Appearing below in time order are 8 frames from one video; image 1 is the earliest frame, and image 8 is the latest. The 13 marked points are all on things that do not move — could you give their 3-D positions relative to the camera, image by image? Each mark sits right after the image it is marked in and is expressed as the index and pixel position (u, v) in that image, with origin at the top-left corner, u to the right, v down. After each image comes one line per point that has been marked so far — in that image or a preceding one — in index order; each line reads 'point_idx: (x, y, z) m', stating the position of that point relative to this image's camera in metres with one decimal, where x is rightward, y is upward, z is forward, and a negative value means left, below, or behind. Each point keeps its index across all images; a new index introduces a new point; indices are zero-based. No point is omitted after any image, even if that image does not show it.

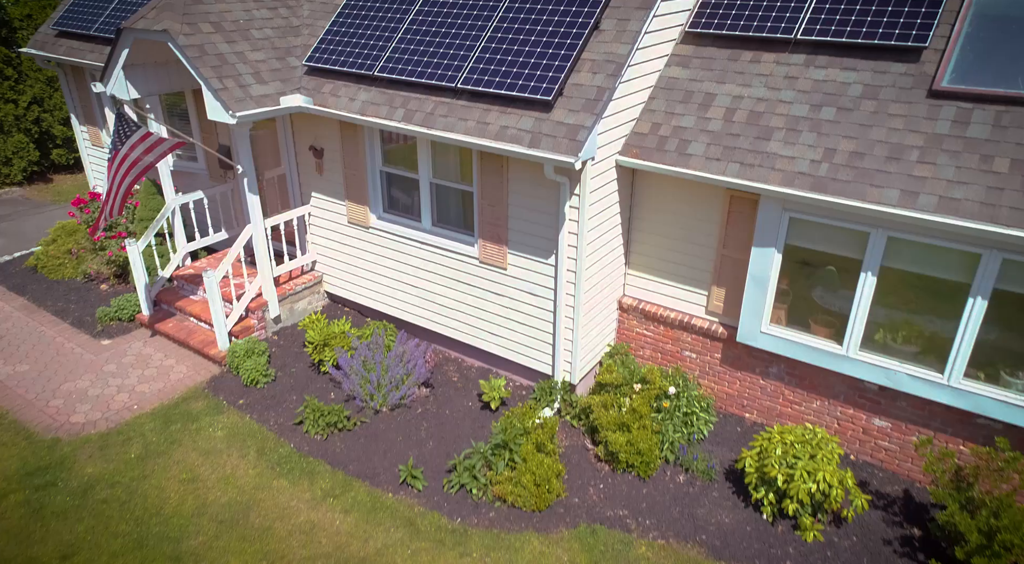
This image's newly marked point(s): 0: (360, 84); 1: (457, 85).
0: (-2.6, +3.4, +12.6) m
1: (-0.9, +3.0, +11.3) m
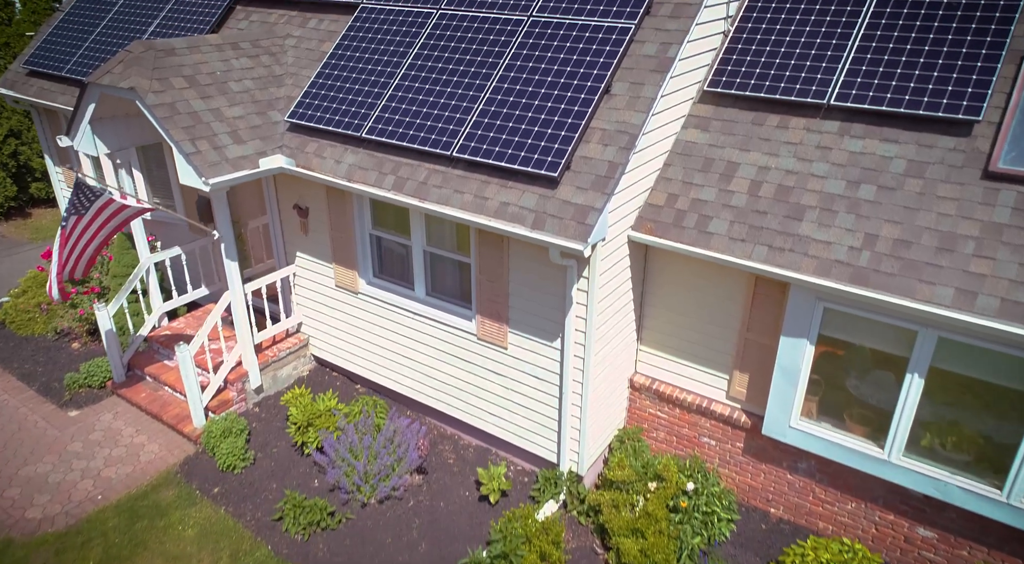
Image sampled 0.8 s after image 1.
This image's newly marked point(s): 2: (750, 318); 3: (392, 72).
0: (-2.6, +2.2, +11.5) m
1: (-0.8, +1.8, +10.3) m
2: (+3.3, -0.5, +10.2) m
3: (-1.9, +3.3, +11.7) m
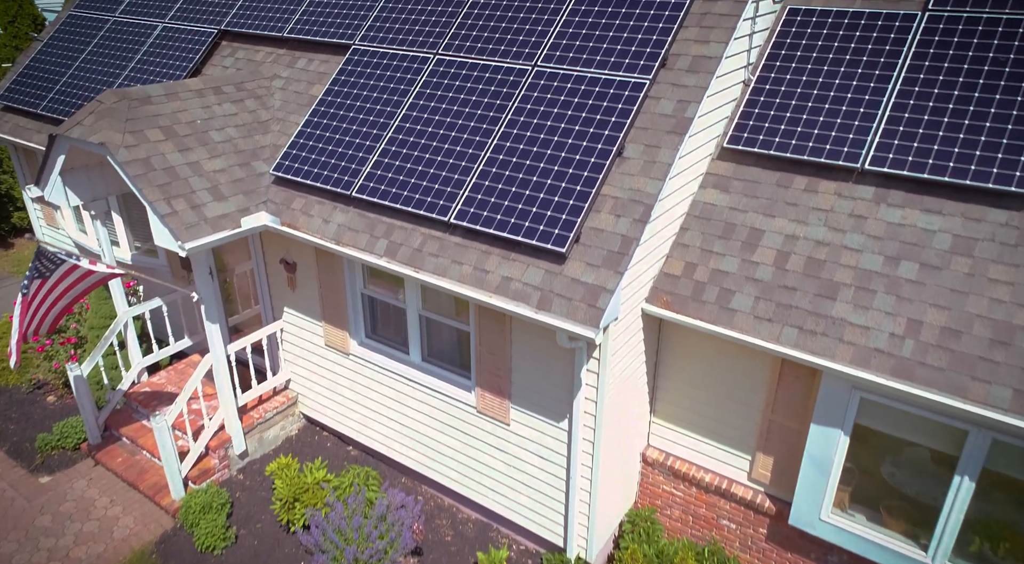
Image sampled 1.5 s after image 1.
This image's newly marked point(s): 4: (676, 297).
0: (-2.6, +1.2, +10.6) m
1: (-0.8, +0.8, +9.4) m
2: (+3.3, -1.5, +9.3) m
3: (-1.9, +2.3, +10.8) m
4: (+2.1, -0.2, +9.2) m
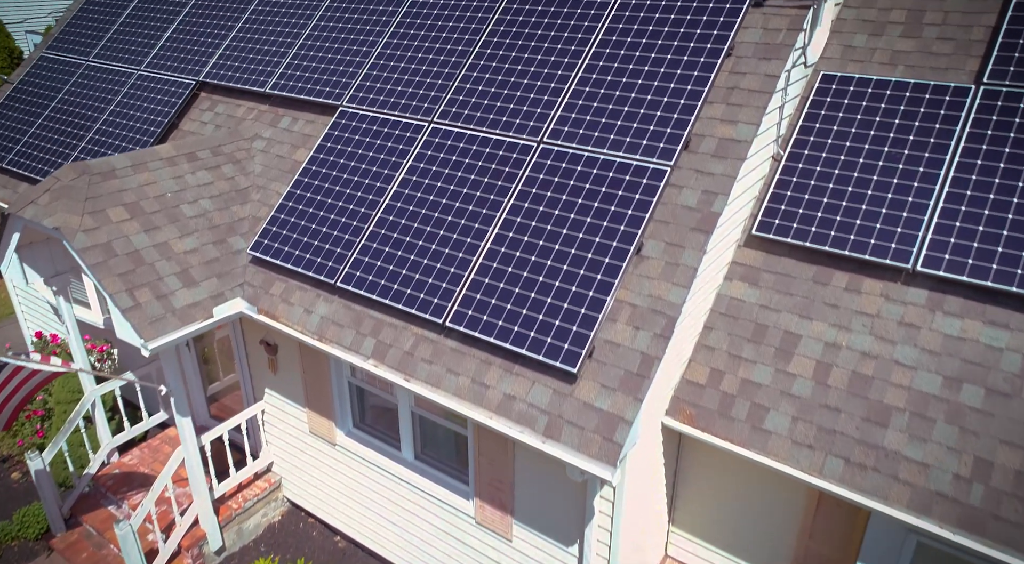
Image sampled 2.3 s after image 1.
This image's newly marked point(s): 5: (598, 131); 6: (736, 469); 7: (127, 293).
0: (-2.5, -0.1, +9.5) m
1: (-0.8, -0.4, +8.3) m
2: (+3.4, -2.7, +8.2) m
3: (-1.8, +1.1, +9.7) m
4: (+2.1, -1.4, +8.1) m
5: (+1.0, +1.8, +8.9) m
6: (+2.7, -2.2, +8.6) m
7: (-4.8, -0.1, +9.1) m
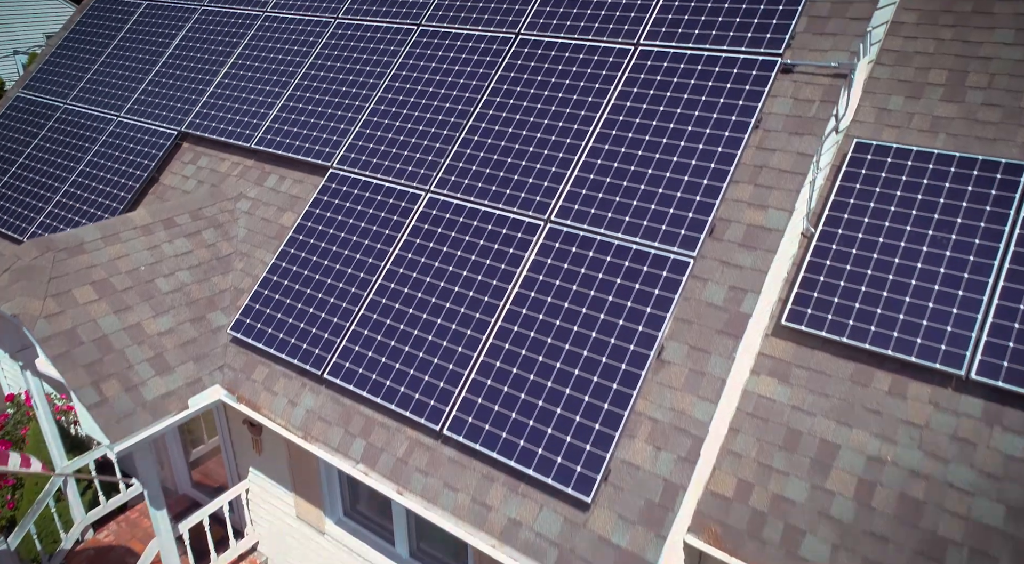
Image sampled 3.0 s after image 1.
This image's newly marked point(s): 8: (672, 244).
0: (-2.5, -1.1, +8.7) m
1: (-0.7, -1.5, +7.5) m
2: (+3.4, -3.8, +7.3) m
3: (-1.8, 0.0, +8.9) m
4: (+2.2, -2.5, +7.3) m
5: (+1.1, +0.8, +8.0) m
6: (+2.7, -3.2, +7.8) m
7: (-4.7, -1.2, +8.2) m
8: (+1.6, +0.4, +7.5) m
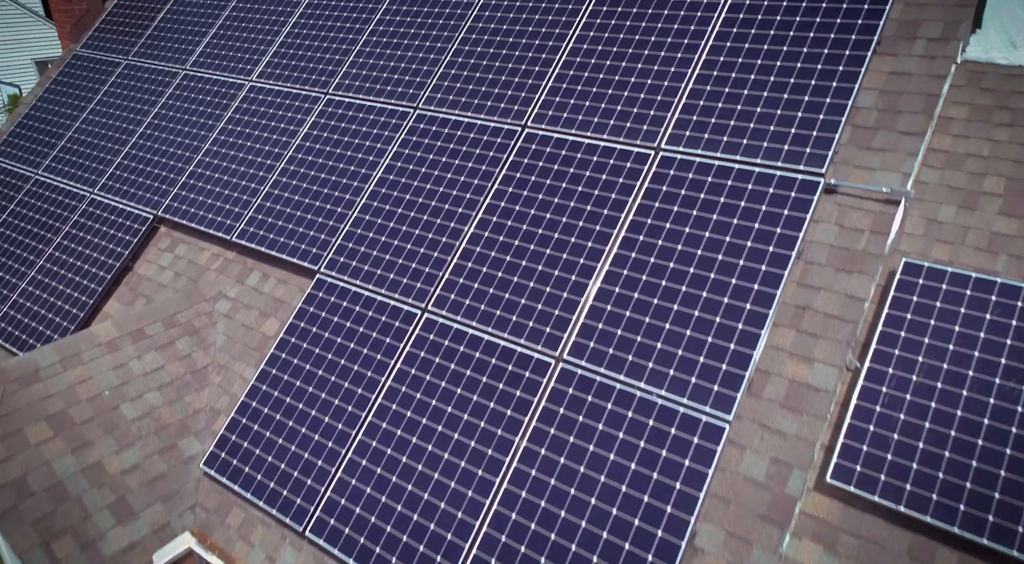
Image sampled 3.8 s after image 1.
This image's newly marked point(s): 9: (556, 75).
0: (-2.4, -2.6, +7.7) m
1: (-0.6, -2.9, +6.5) m
2: (+3.5, -5.2, +6.3) m
3: (-1.7, -1.4, +7.9) m
4: (+2.2, -3.9, +6.3) m
5: (+1.2, -0.7, +7.1) m
6: (+2.8, -4.7, +6.8) m
7: (-4.7, -2.6, +7.2) m
8: (+1.7, -1.0, +6.5) m
9: (+0.6, +2.7, +9.6) m
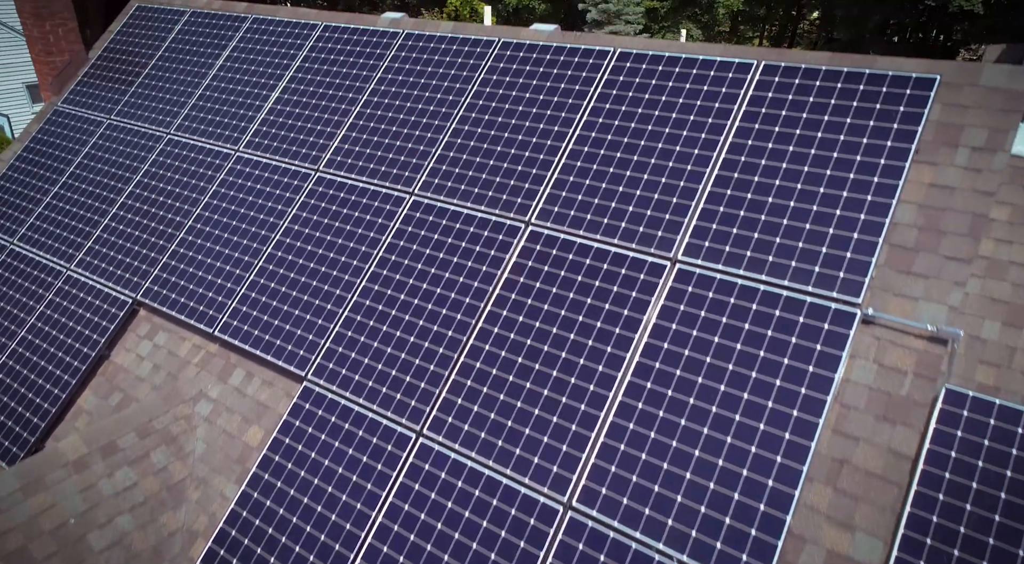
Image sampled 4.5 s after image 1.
0: (-2.4, -3.9, +7.0) m
1: (-0.6, -4.2, +5.7) m
2: (+3.5, -6.5, +5.6) m
3: (-1.7, -2.7, +7.2) m
4: (+2.2, -5.2, +5.5) m
5: (+1.2, -1.9, +6.3) m
6: (+2.8, -5.9, +6.0) m
7: (-4.6, -3.9, +6.5) m
8: (+1.7, -2.3, +5.8) m
9: (+0.6, +1.4, +8.9) m
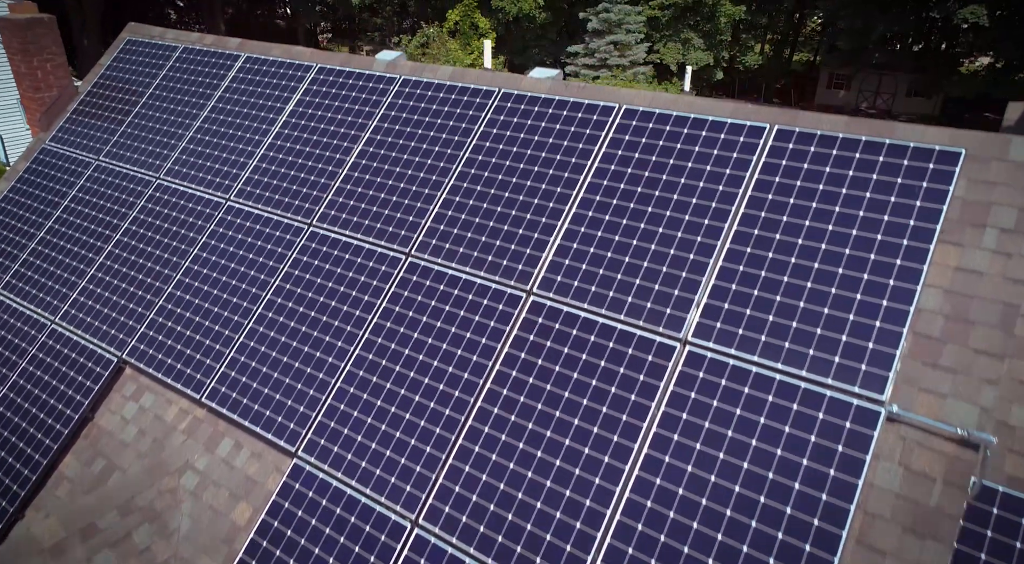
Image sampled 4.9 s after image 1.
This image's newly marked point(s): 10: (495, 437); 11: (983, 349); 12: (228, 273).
0: (-2.4, -4.7, +6.6) m
1: (-0.6, -5.0, +5.3) m
2: (+3.5, -7.3, +5.1) m
3: (-1.7, -3.5, +6.8) m
4: (+2.3, -6.0, +5.1) m
5: (+1.2, -2.7, +5.9) m
6: (+2.8, -6.7, +5.6) m
7: (-4.6, -4.7, +6.1) m
8: (+1.7, -3.1, +5.4) m
9: (+0.6, +0.6, +8.5) m
10: (-0.2, -1.6, +7.3) m
11: (+4.0, -0.6, +6.2) m
12: (-4.0, +0.2, +10.4) m
